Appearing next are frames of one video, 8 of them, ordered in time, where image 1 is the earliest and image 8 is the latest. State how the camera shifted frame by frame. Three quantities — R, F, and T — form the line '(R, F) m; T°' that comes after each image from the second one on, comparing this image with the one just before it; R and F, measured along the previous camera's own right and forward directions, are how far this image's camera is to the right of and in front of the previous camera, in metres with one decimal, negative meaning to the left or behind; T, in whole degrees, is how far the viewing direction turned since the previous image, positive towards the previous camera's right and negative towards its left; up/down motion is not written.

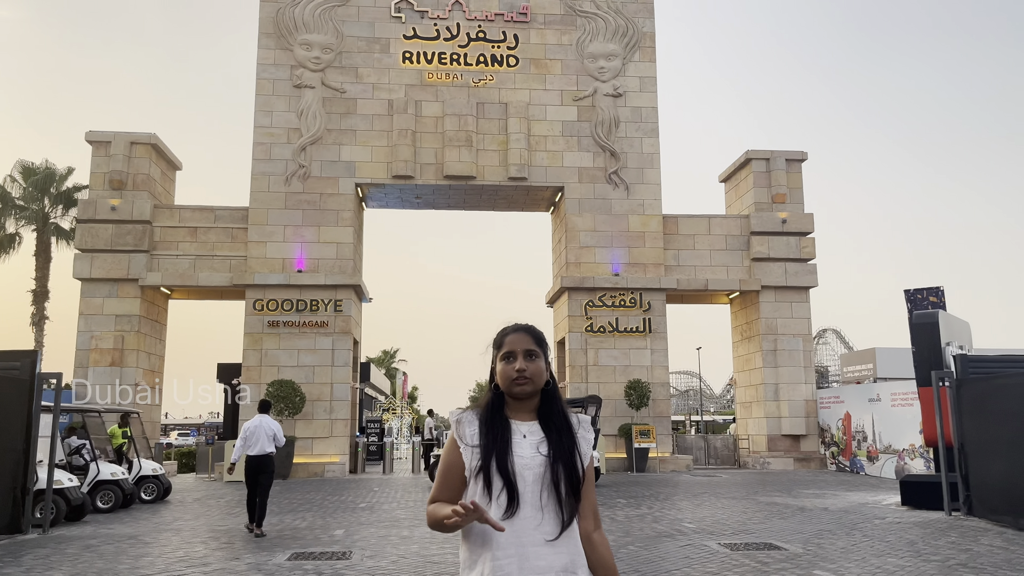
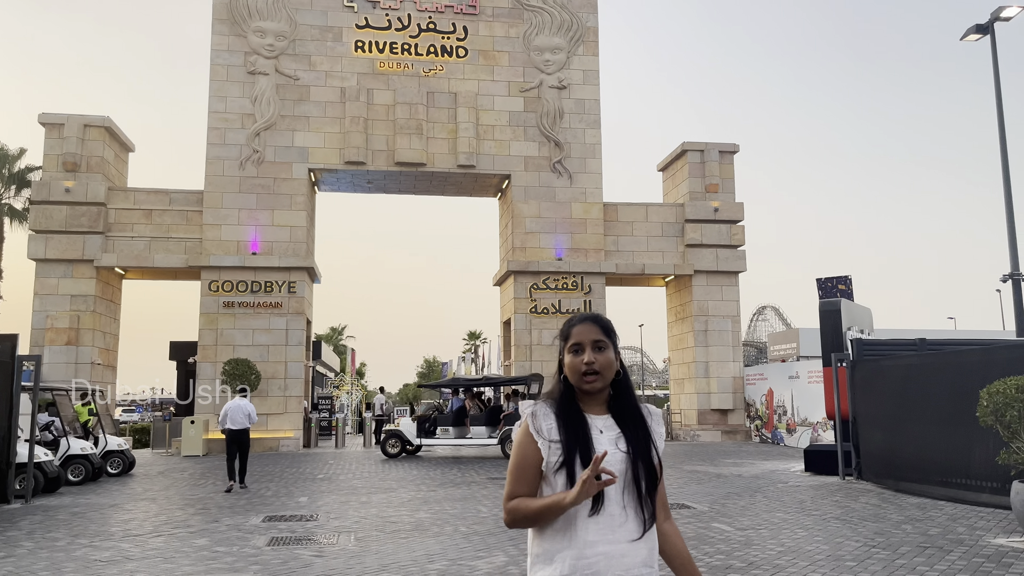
(0.0, -1.3) m; +4°
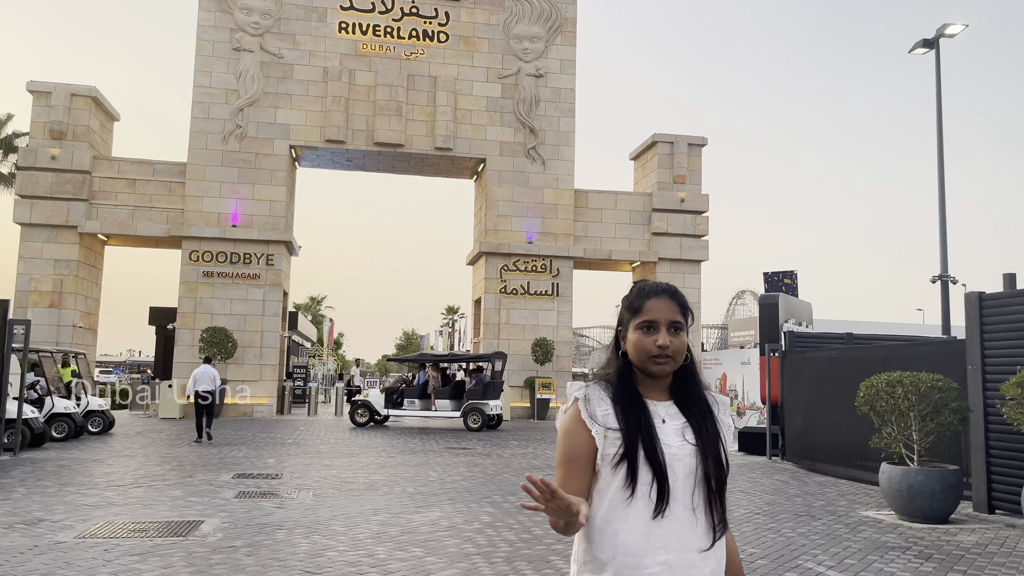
(+0.5, -1.1) m; +1°
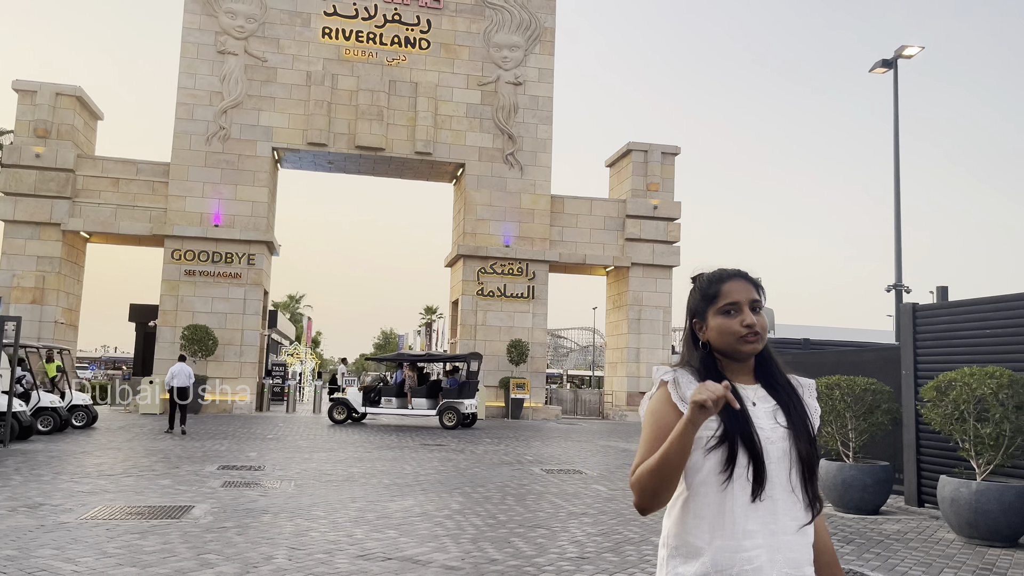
(+0.1, -0.7) m; +1°
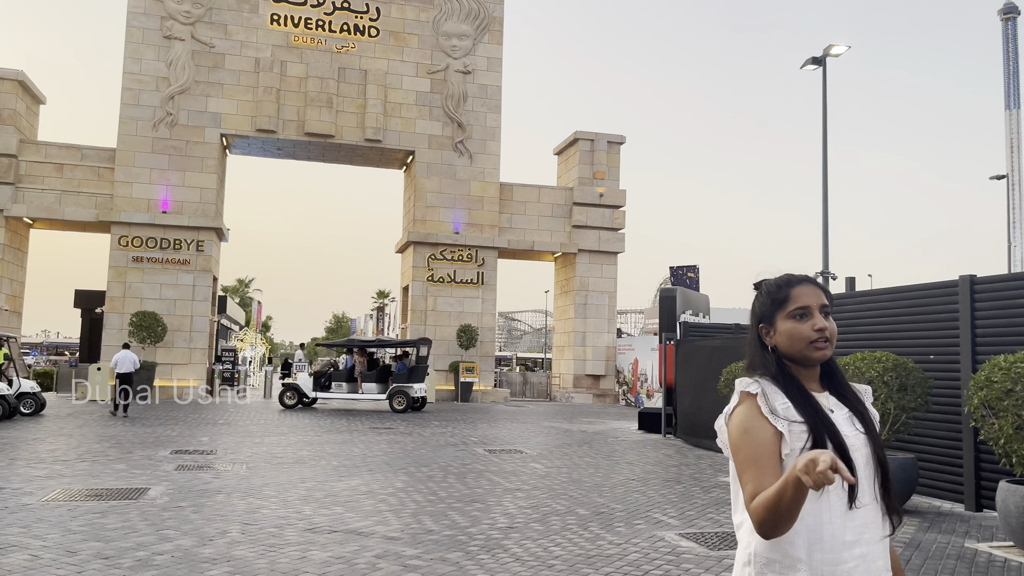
(+0.2, -0.7) m; +3°
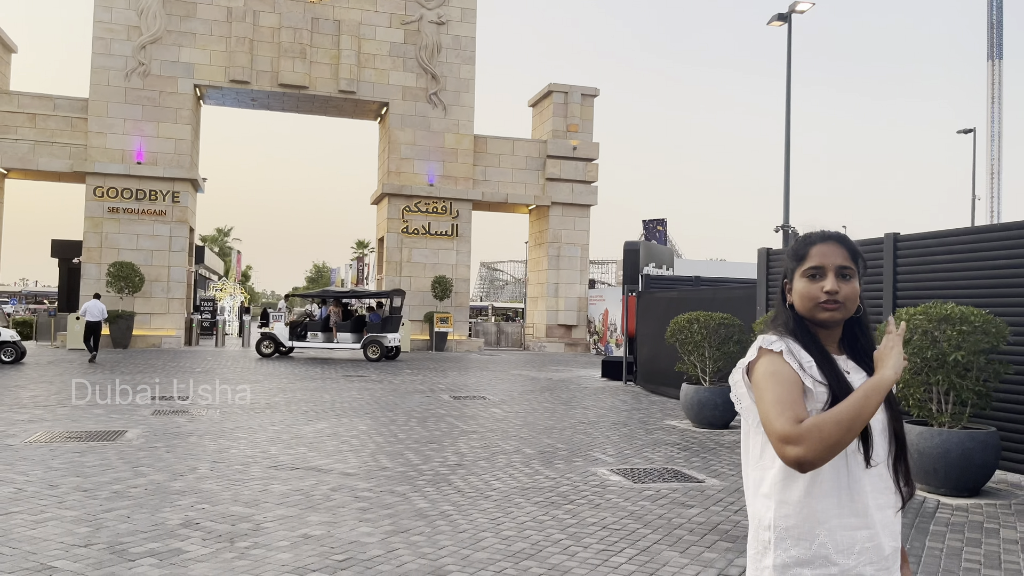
(+0.4, -0.6) m; +1°
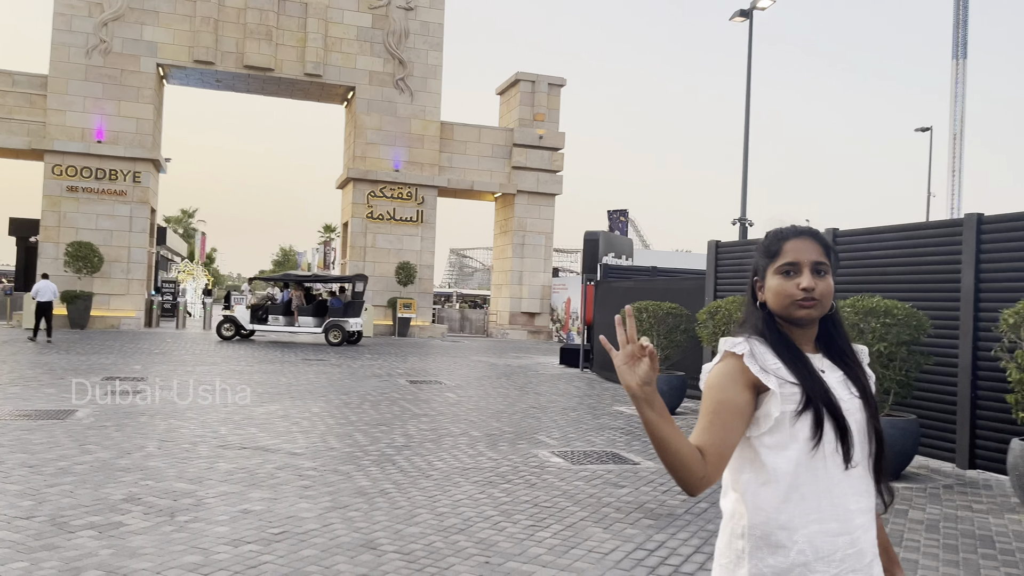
(+0.2, -0.2) m; +2°
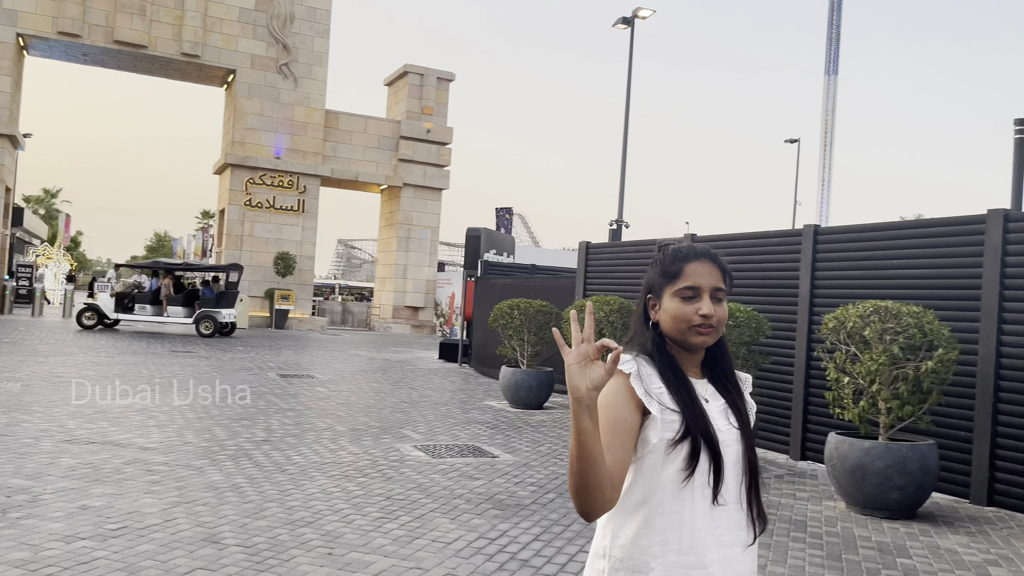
(+0.3, -0.2) m; +8°
